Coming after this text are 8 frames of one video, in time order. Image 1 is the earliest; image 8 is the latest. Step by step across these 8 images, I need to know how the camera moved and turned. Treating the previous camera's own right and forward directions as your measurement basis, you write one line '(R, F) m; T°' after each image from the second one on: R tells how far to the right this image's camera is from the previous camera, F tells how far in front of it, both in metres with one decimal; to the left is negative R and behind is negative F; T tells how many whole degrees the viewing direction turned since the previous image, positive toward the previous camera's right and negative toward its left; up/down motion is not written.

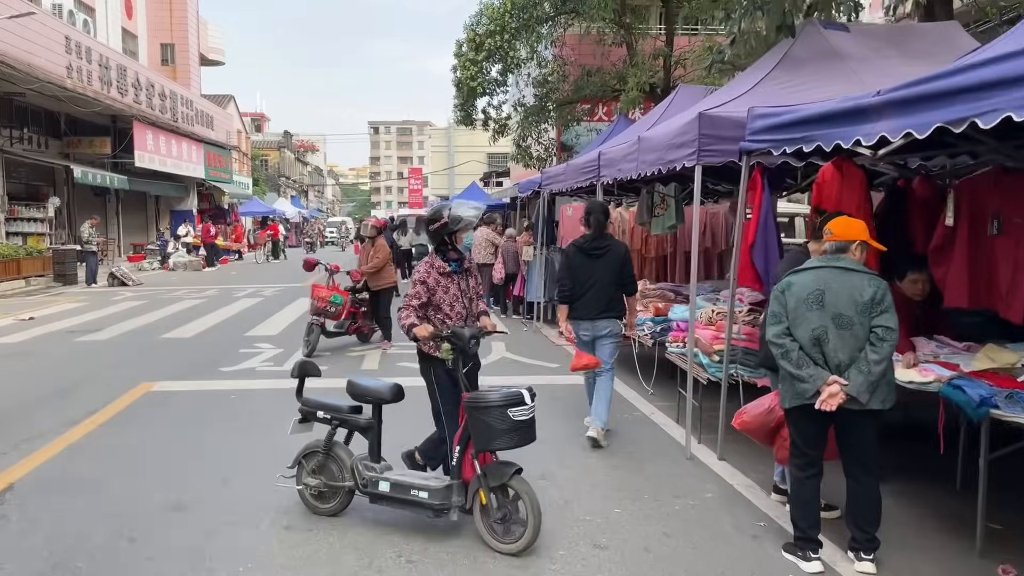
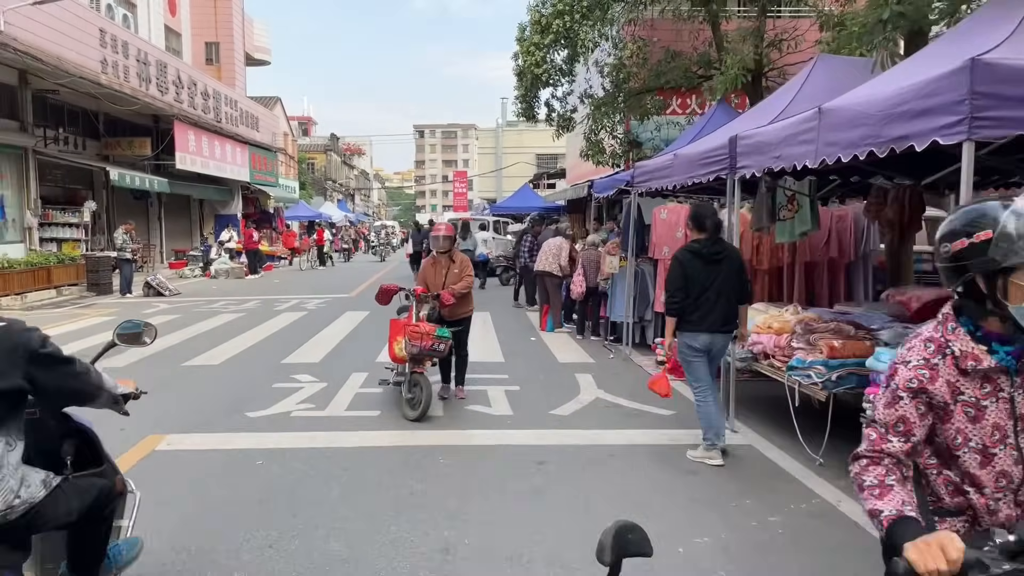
(-0.5, +1.8) m; -3°
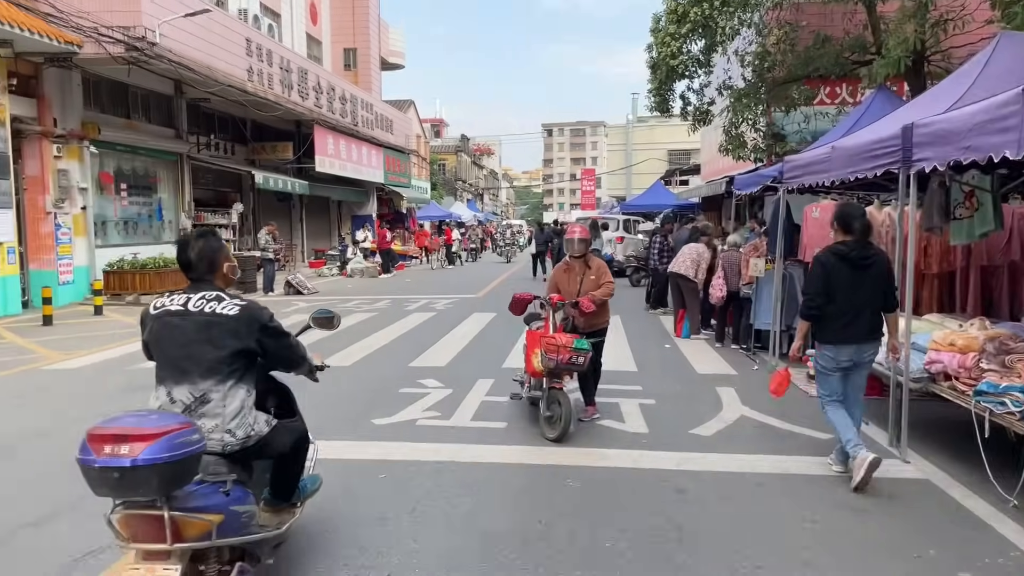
(-0.1, +0.4) m; -9°
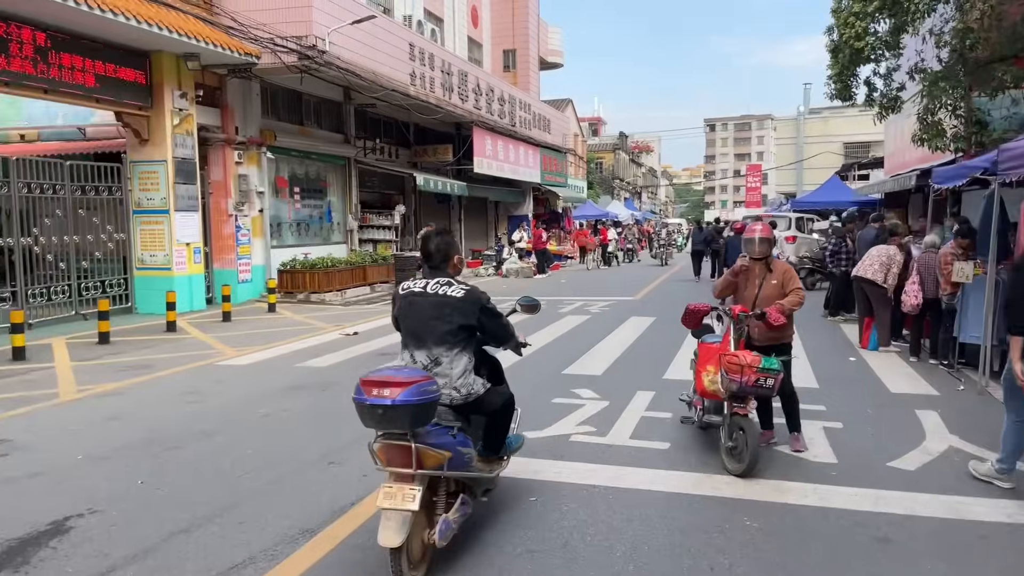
(-0.1, +0.4) m; -11°
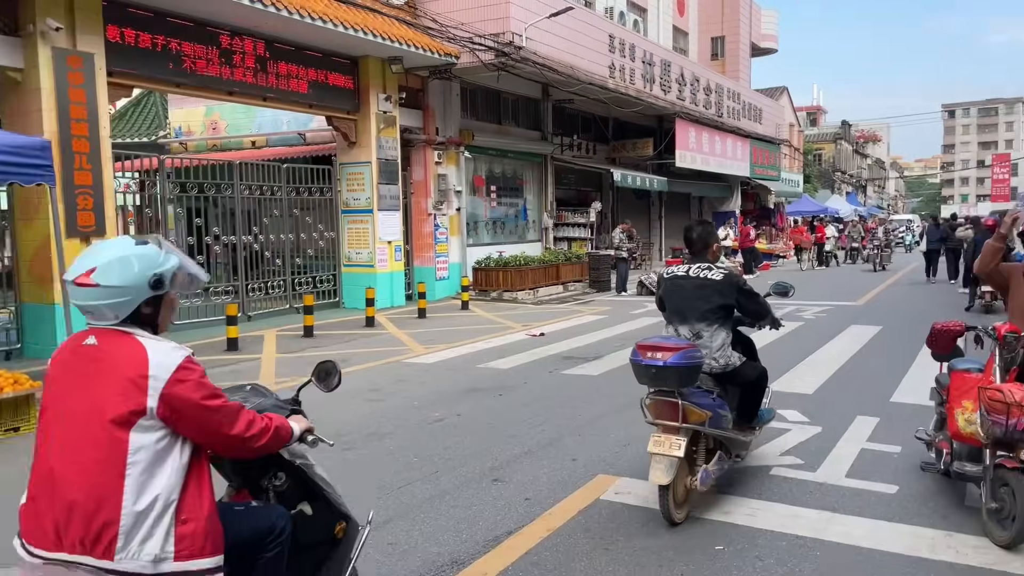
(+0.1, +0.6) m; -15°
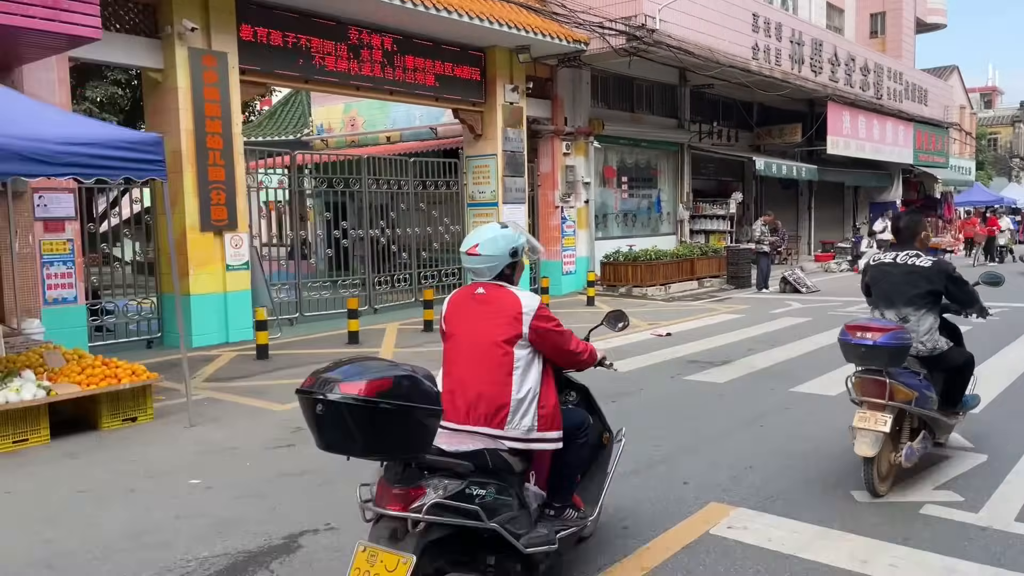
(+0.2, +0.5) m; -10°
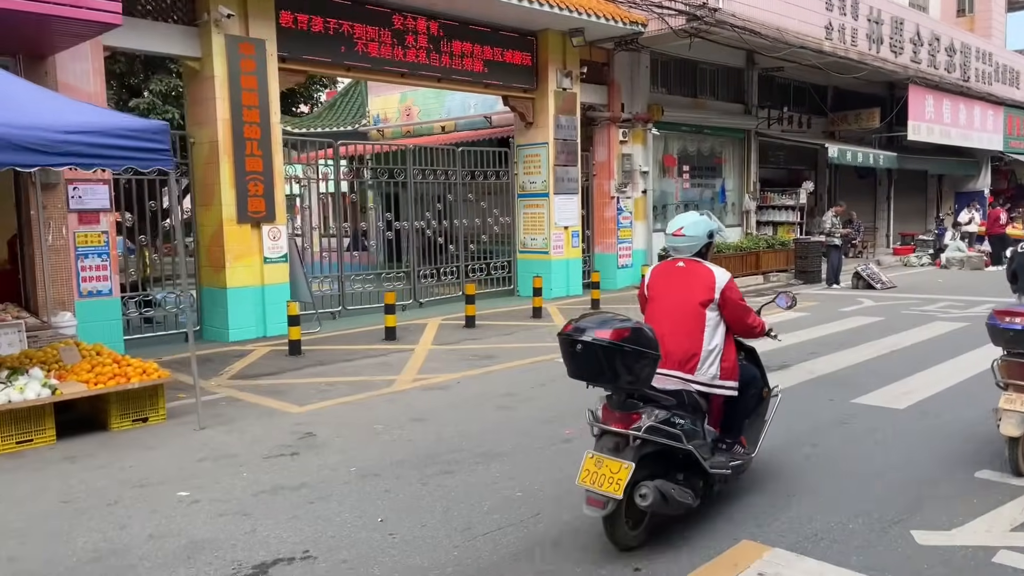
(+0.3, +0.5) m; -5°
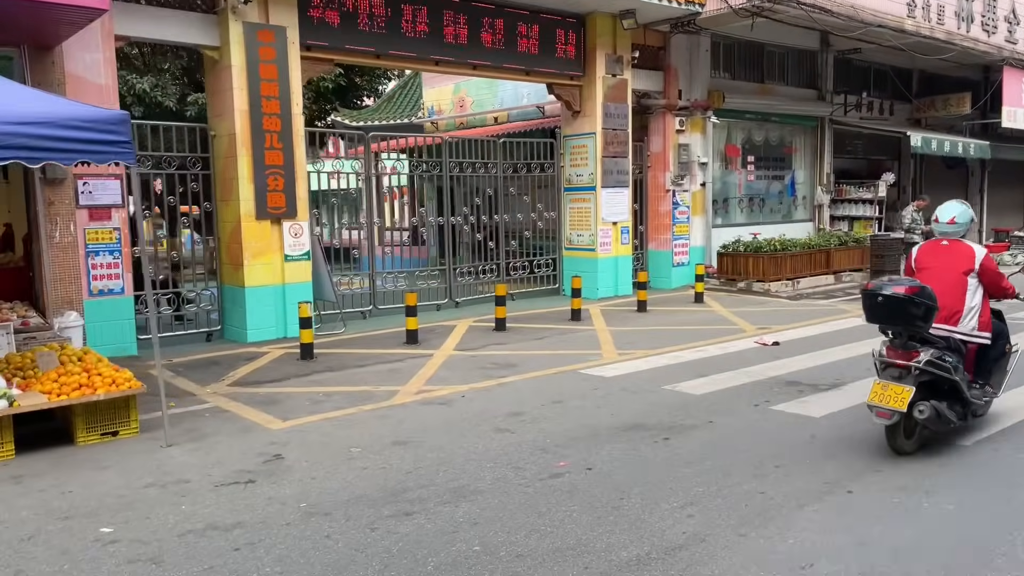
(+0.5, +0.7) m; -6°
